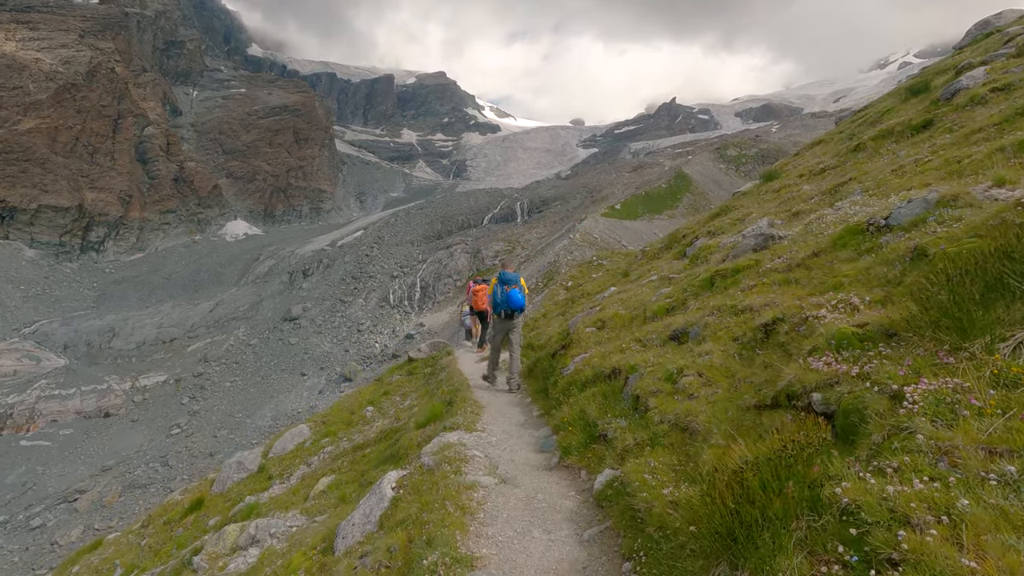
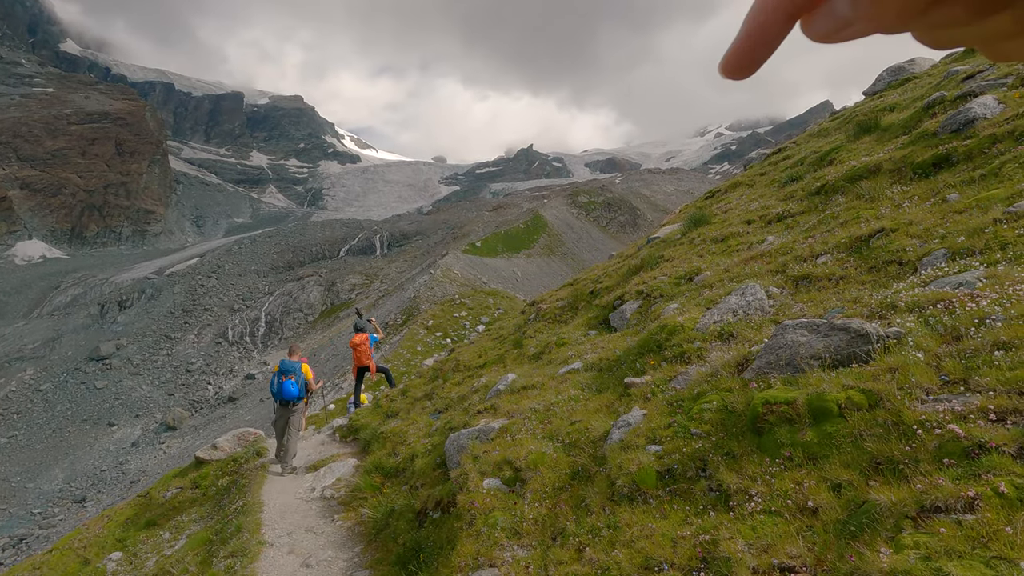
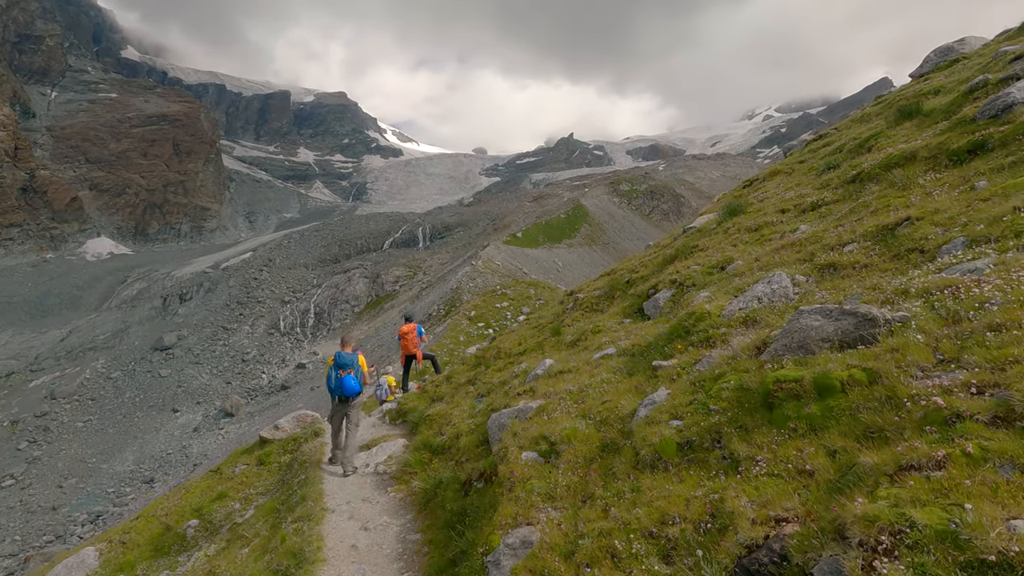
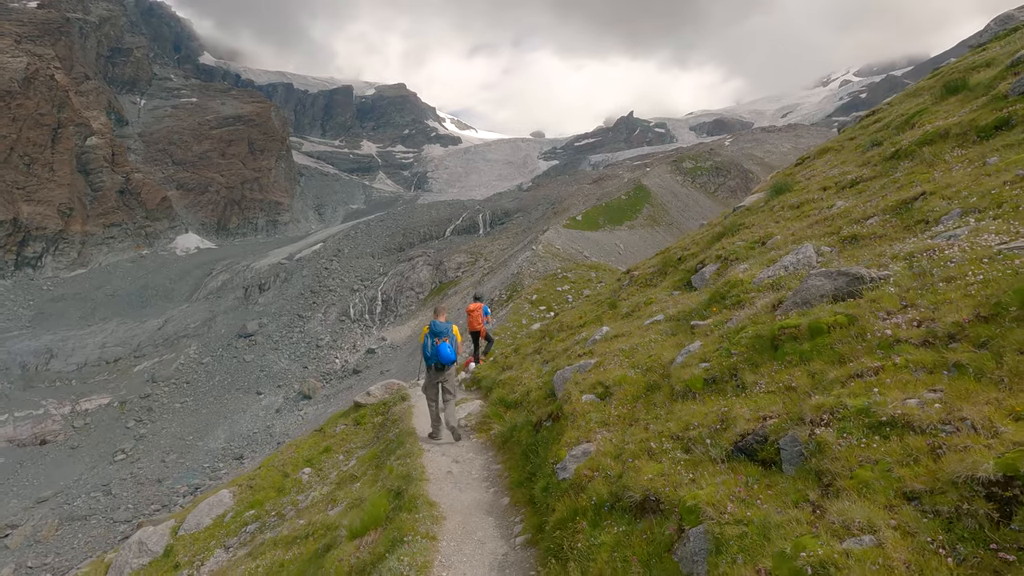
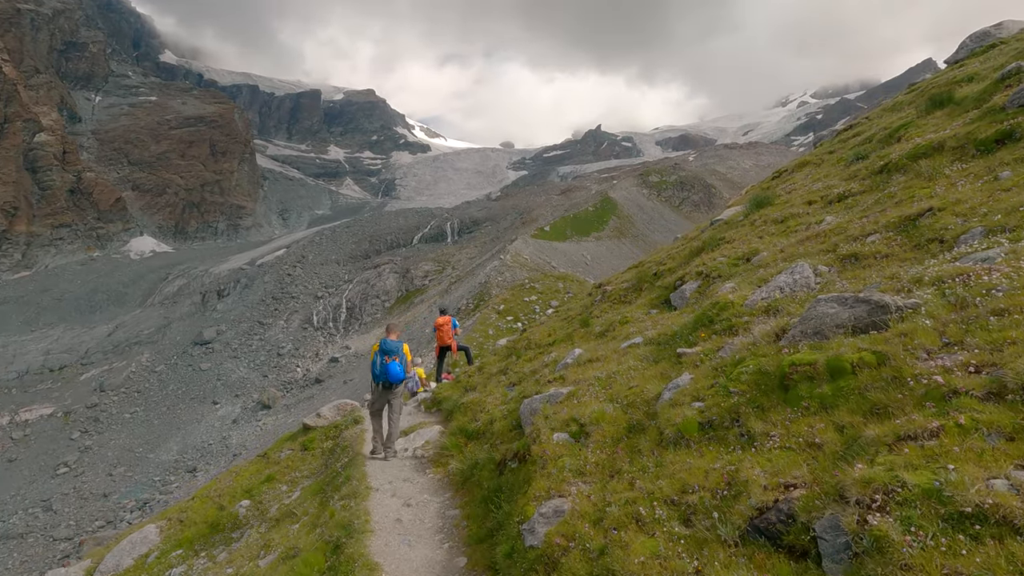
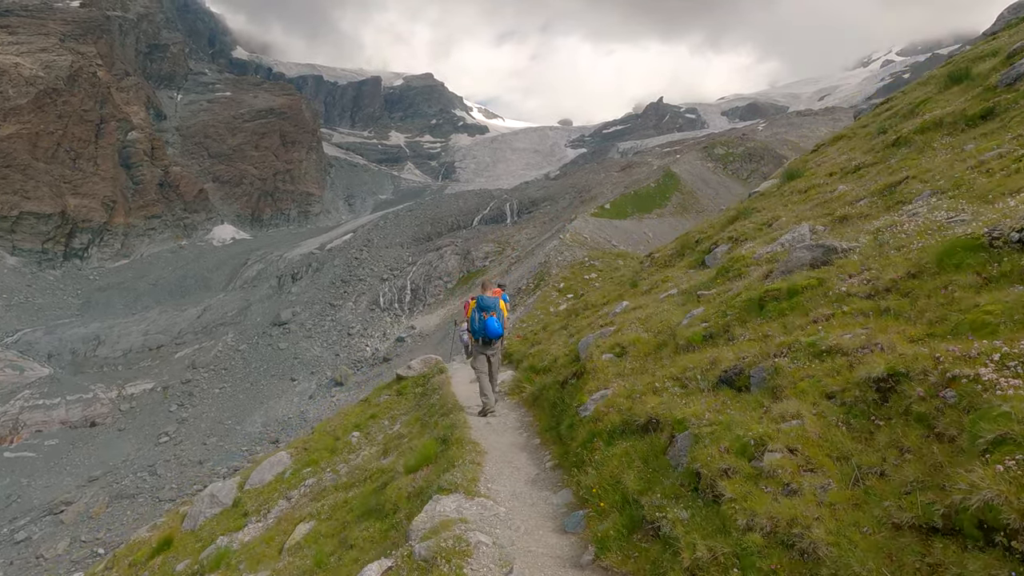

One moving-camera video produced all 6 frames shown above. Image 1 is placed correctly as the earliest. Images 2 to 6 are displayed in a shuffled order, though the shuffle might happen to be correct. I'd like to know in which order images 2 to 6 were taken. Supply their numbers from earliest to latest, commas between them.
6, 4, 5, 3, 2
